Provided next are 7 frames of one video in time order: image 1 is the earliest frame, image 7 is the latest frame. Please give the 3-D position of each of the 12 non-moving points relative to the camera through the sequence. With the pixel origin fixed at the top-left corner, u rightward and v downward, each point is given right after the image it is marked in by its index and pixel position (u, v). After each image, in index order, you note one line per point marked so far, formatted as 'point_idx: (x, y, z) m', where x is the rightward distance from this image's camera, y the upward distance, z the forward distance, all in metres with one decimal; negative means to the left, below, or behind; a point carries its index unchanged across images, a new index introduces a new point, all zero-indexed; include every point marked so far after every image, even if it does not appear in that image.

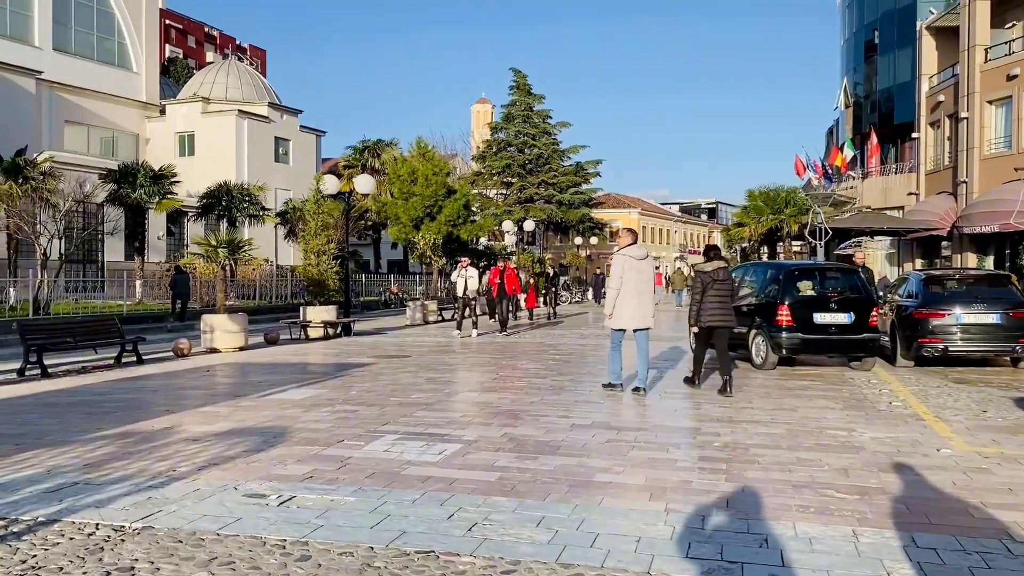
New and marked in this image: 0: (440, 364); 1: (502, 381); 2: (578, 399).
0: (-1.1, -1.1, +13.3) m
1: (-0.1, -1.2, +11.1) m
2: (+0.7, -1.2, +9.7) m
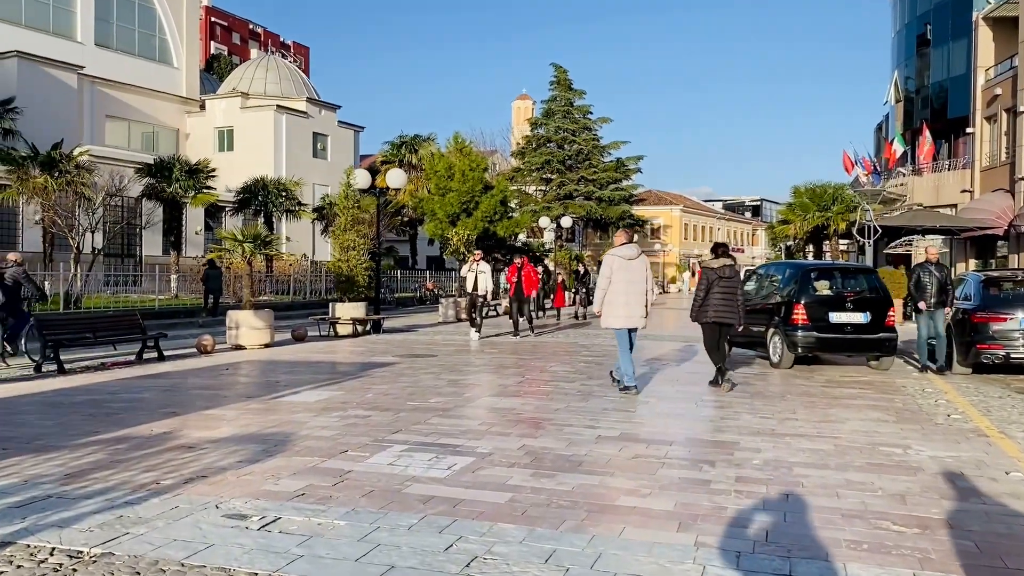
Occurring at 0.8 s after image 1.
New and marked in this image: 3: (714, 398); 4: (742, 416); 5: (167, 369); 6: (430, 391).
0: (-0.7, -1.1, +12.7) m
1: (+0.2, -1.1, +10.5) m
2: (+0.9, -1.2, +9.1) m
3: (+2.2, -1.2, +10.0) m
4: (+2.2, -1.2, +8.7) m
5: (-5.2, -1.2, +13.4) m
6: (-0.9, -1.2, +10.1) m
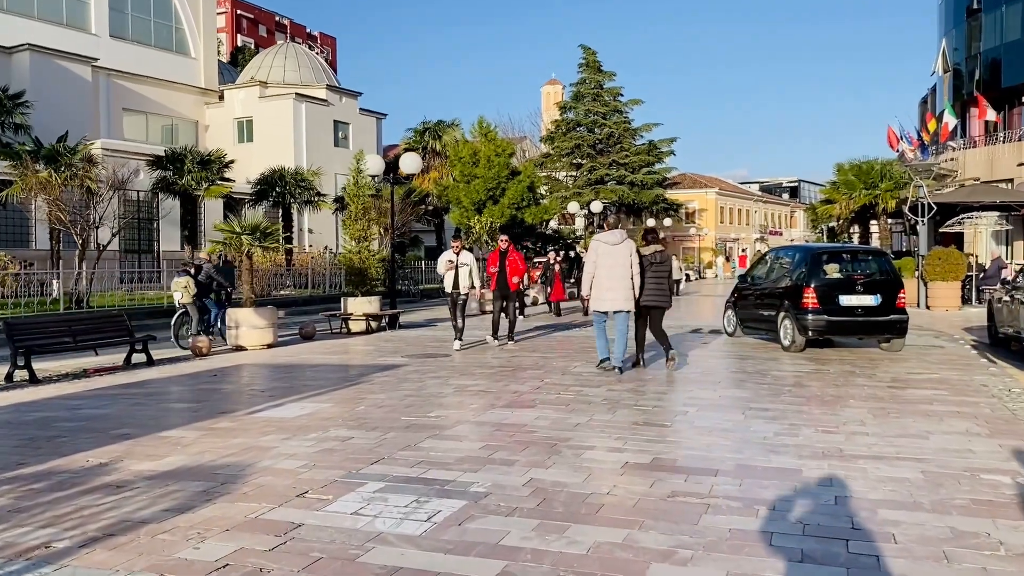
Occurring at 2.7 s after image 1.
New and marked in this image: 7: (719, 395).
0: (-0.4, -1.0, +11.3) m
1: (+0.3, -1.1, +9.1) m
2: (+1.0, -1.1, +7.7) m
3: (+2.3, -1.1, +8.5) m
4: (+2.3, -1.1, +7.2) m
5: (-4.9, -1.2, +12.2) m
6: (-0.8, -1.1, +8.7) m
7: (+2.1, -1.1, +9.0) m
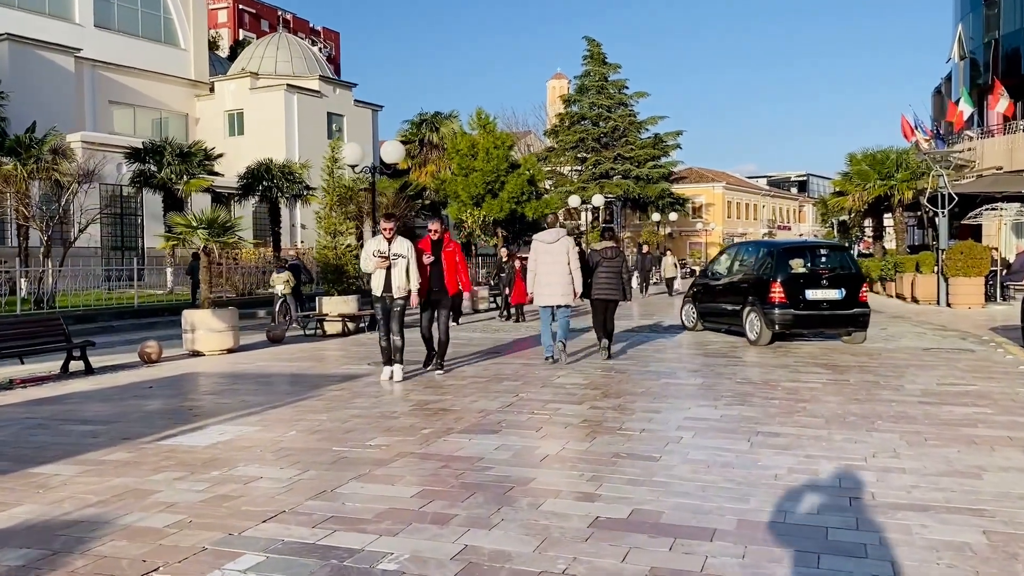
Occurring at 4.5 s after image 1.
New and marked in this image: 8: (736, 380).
0: (-0.7, -1.0, +9.9) m
1: (0.0, -1.1, +7.7) m
2: (+0.7, -1.1, +6.3) m
3: (+2.0, -1.1, +7.1) m
4: (+2.0, -1.2, +5.8) m
5: (-5.2, -1.2, +10.9) m
6: (-1.1, -1.1, +7.3) m
7: (+1.8, -1.1, +7.5) m
8: (+2.4, -1.0, +9.6) m
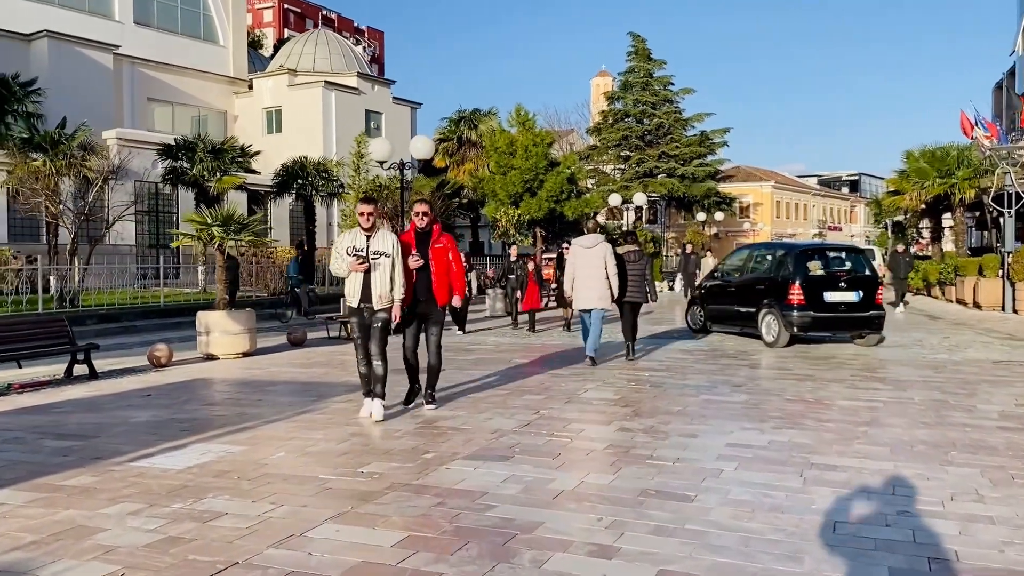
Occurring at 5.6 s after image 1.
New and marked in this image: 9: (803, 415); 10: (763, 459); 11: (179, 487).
0: (-0.5, -1.0, +9.1) m
1: (+0.2, -1.1, +6.8) m
2: (+0.8, -1.2, +5.4) m
3: (+2.1, -1.2, +6.1) m
4: (+2.0, -1.2, +4.8) m
5: (-4.9, -1.2, +10.2) m
6: (-1.0, -1.1, +6.5) m
7: (+1.9, -1.1, +6.6) m
8: (+2.6, -1.1, +8.6) m
9: (+2.5, -1.1, +7.8) m
10: (+1.7, -1.2, +6.0) m
11: (-2.0, -1.2, +5.5) m
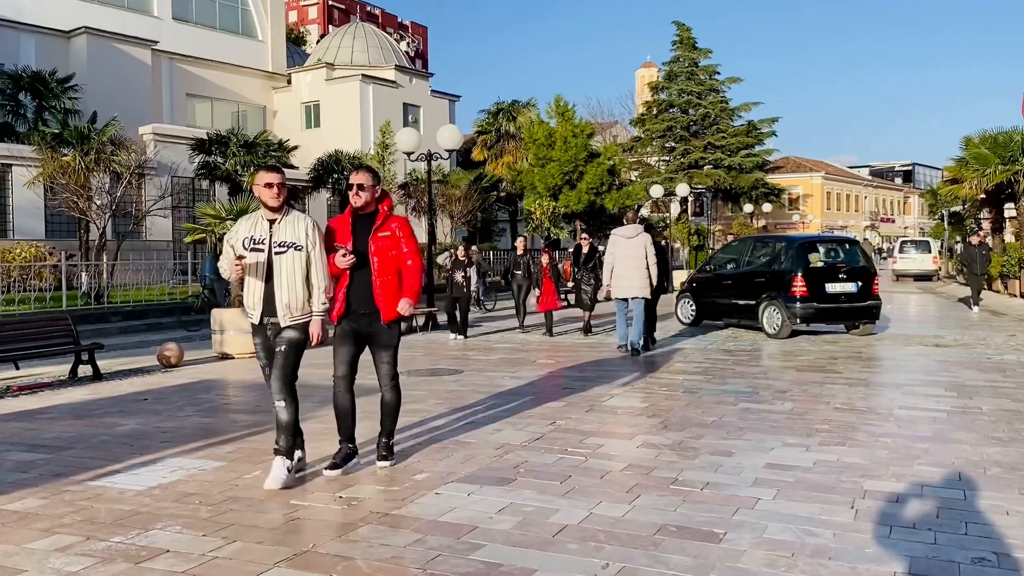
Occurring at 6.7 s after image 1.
0: (-0.3, -1.0, +8.4) m
1: (+0.2, -1.1, +6.0) m
2: (+0.8, -1.2, +4.5) m
3: (+2.1, -1.1, +5.2) m
4: (+2.0, -1.2, +4.0) m
5: (-4.7, -1.1, +9.7) m
6: (-0.9, -1.1, +5.8) m
7: (+1.9, -1.1, +5.7) m
8: (+2.8, -1.0, +7.7) m
9: (+2.6, -1.1, +6.8) m
10: (+1.7, -1.1, +5.2) m
11: (-2.0, -1.2, +4.8) m
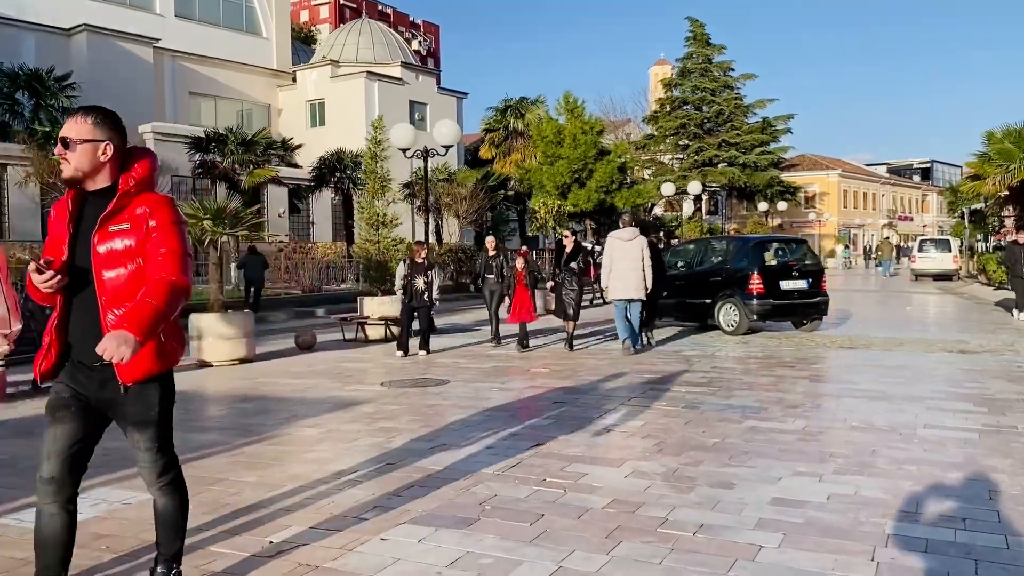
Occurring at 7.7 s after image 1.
0: (-0.4, -1.0, +7.6) m
1: (0.0, -1.1, +5.3) m
2: (+0.6, -1.2, +3.8) m
3: (+2.0, -1.2, +4.5) m
4: (+1.8, -1.2, +3.2) m
5: (-4.8, -1.2, +9.1) m
6: (-1.1, -1.2, +5.1) m
7: (+1.7, -1.1, +5.0) m
8: (+2.6, -1.1, +6.9) m
9: (+2.5, -1.1, +6.1) m
10: (+1.5, -1.2, +4.4) m
11: (-2.2, -1.3, +4.1) m
